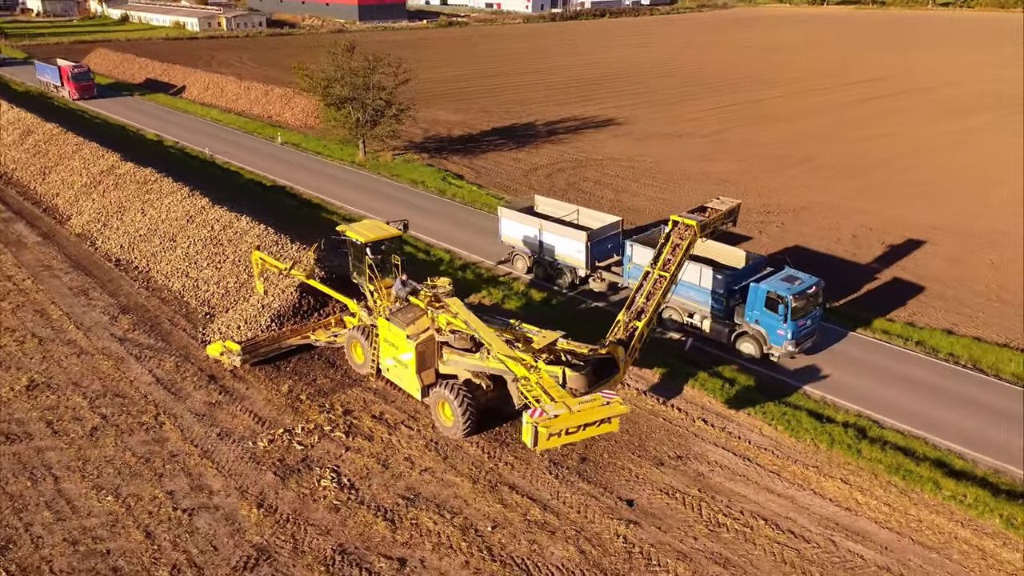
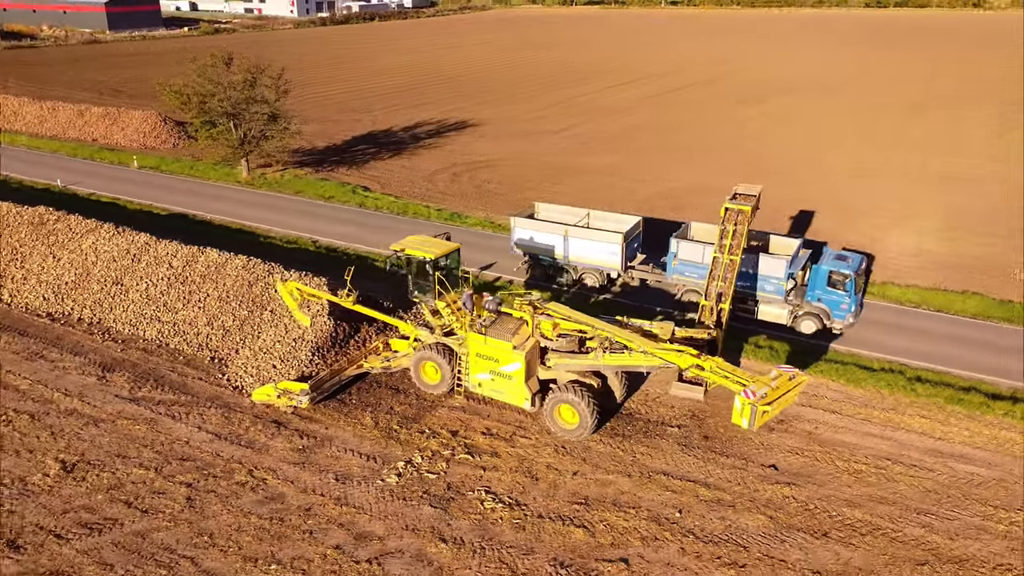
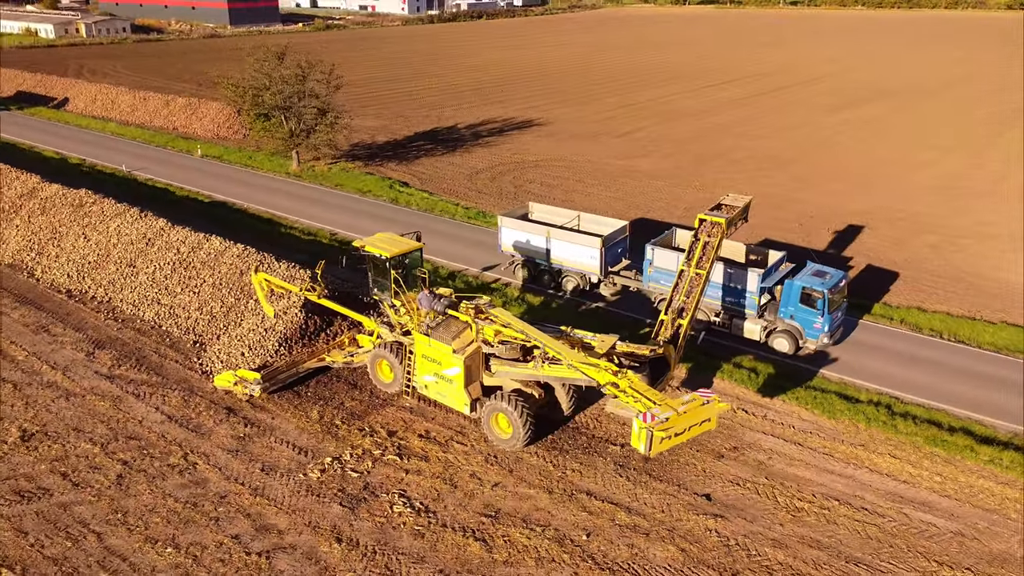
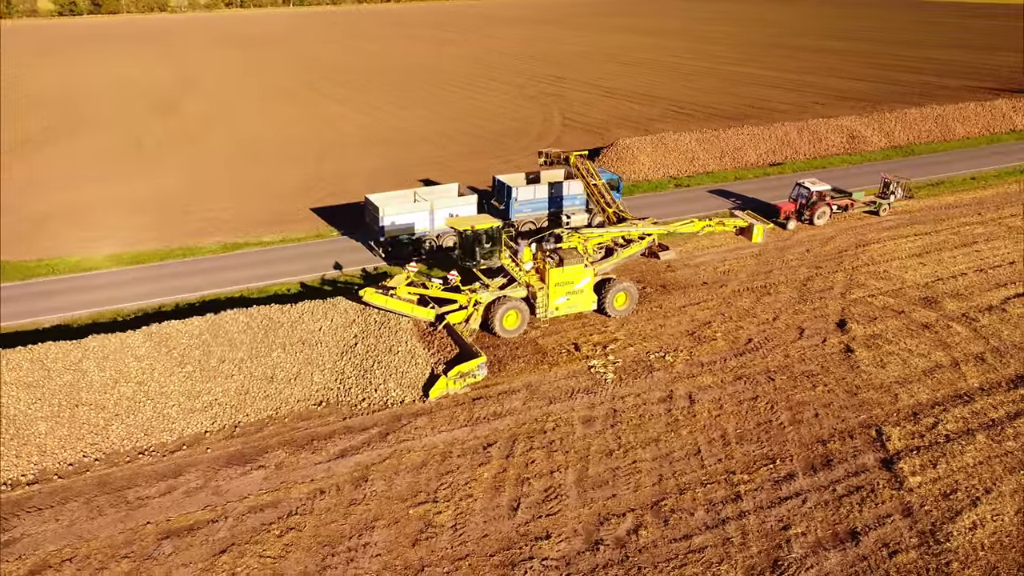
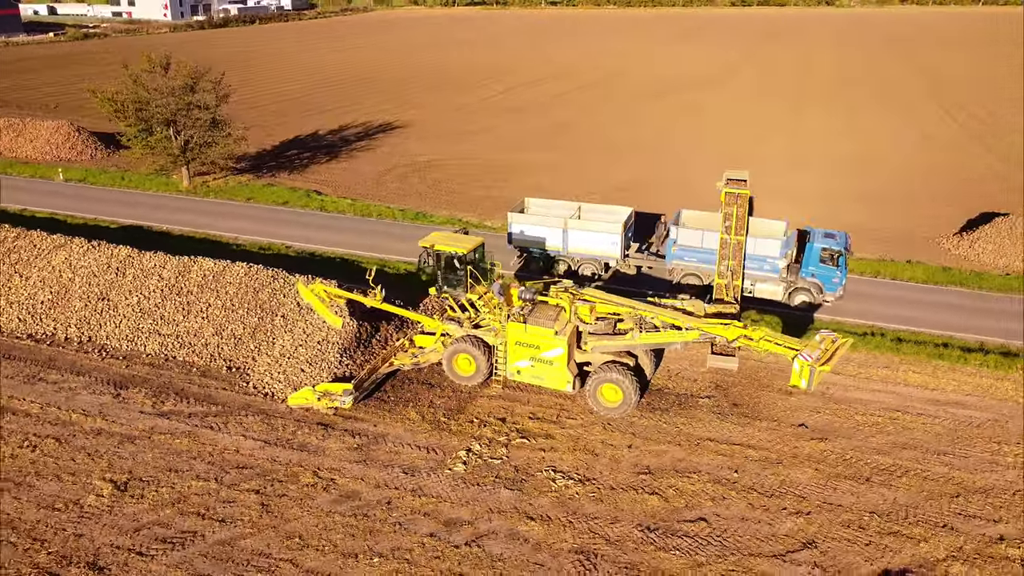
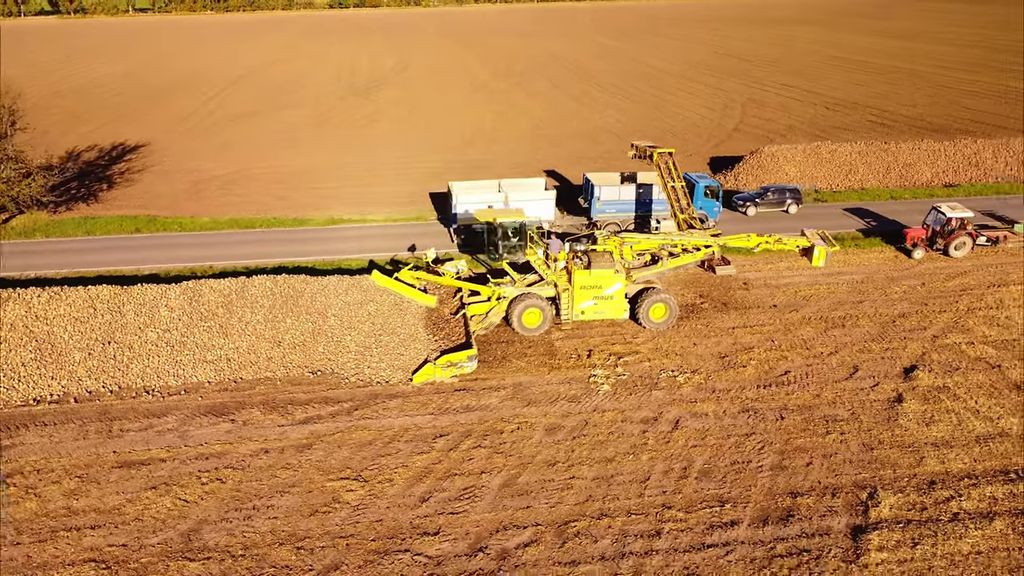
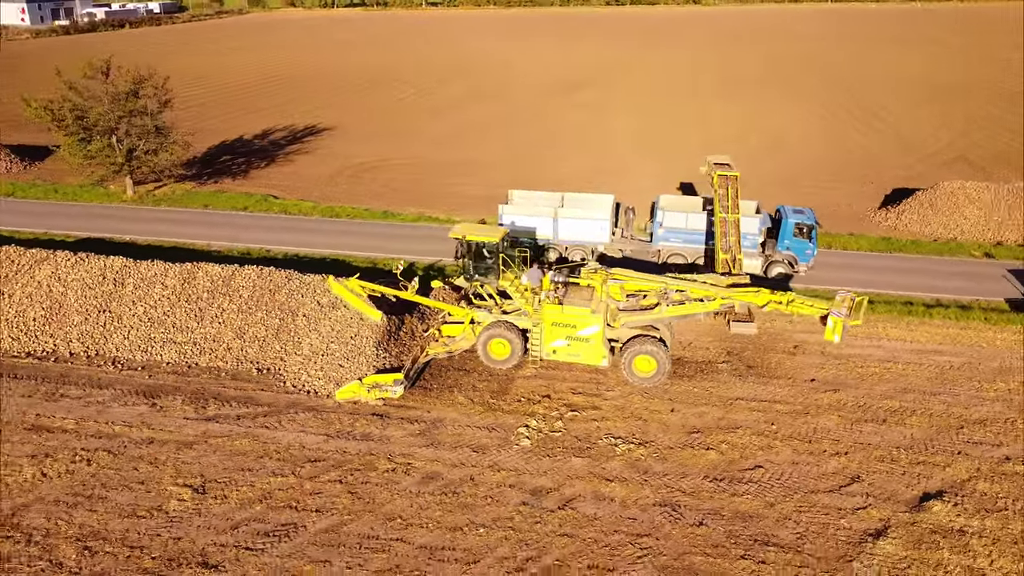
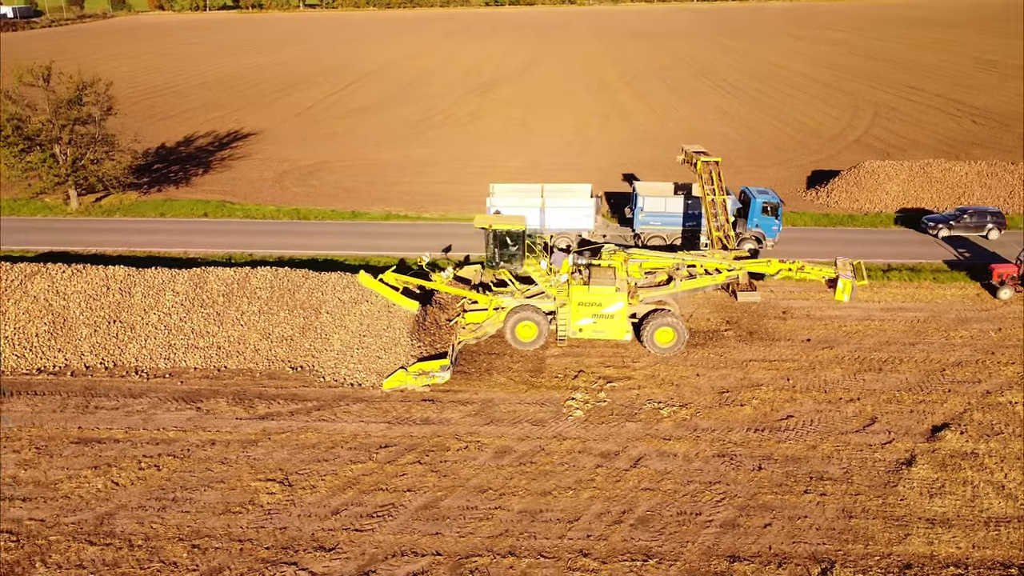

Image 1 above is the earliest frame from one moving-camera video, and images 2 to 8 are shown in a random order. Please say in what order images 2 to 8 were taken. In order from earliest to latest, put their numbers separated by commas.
3, 2, 5, 7, 8, 6, 4
